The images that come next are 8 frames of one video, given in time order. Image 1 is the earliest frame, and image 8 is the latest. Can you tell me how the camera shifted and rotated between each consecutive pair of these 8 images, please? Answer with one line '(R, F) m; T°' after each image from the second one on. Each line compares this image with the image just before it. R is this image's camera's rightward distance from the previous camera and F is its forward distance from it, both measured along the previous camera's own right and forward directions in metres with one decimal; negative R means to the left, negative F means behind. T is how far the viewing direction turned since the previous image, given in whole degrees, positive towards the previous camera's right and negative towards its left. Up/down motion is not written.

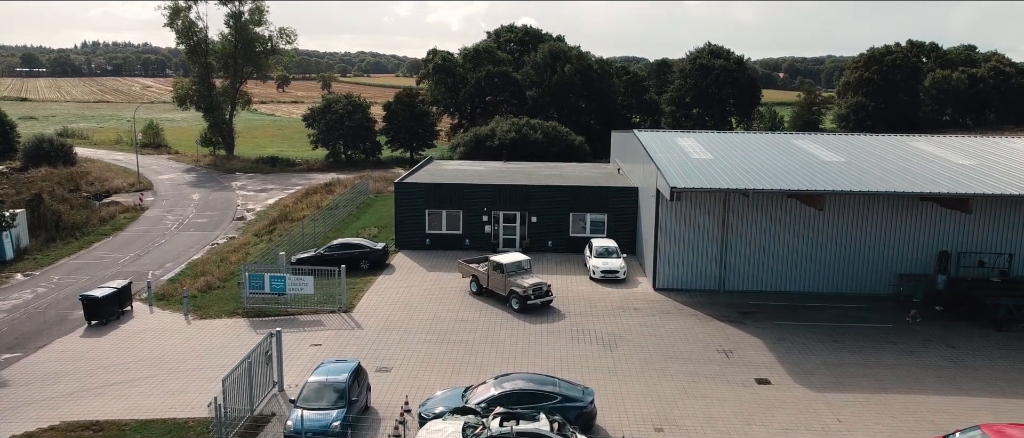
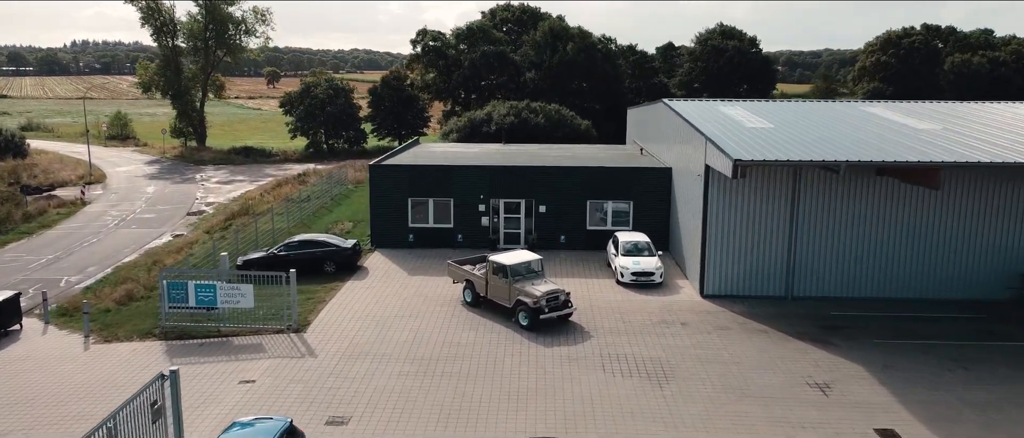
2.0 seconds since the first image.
(-0.2, +6.6) m; 0°
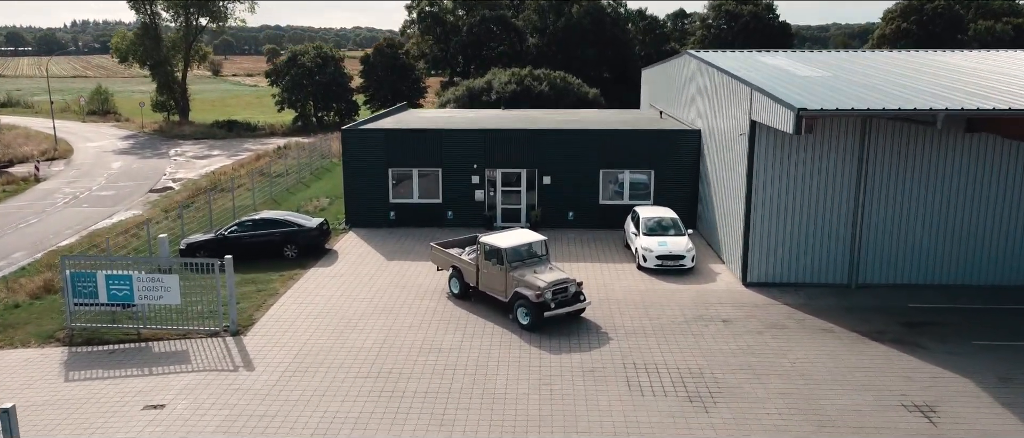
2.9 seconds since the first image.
(+0.2, +4.3) m; 0°
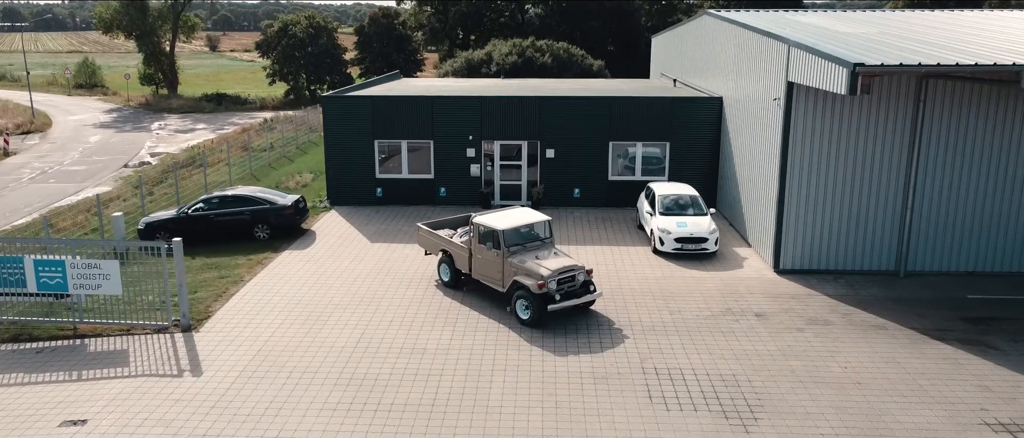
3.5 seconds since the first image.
(0.0, +2.3) m; 0°
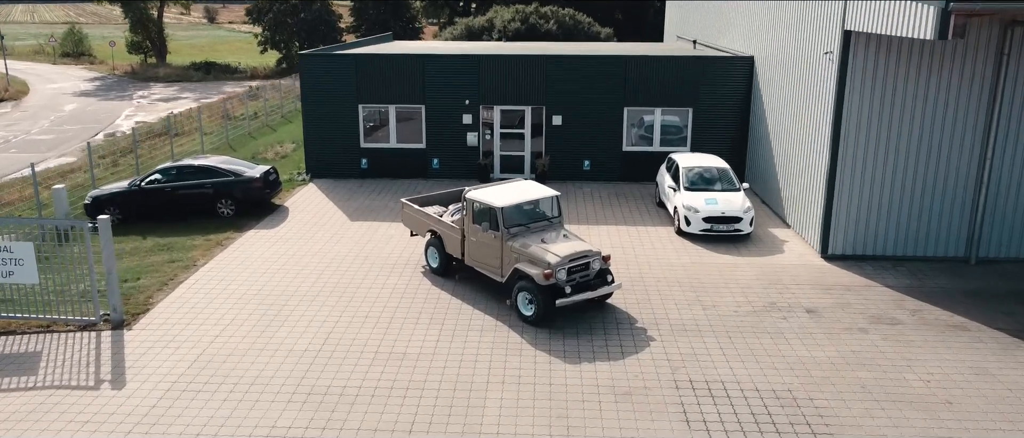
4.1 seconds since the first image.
(0.0, +2.4) m; 0°
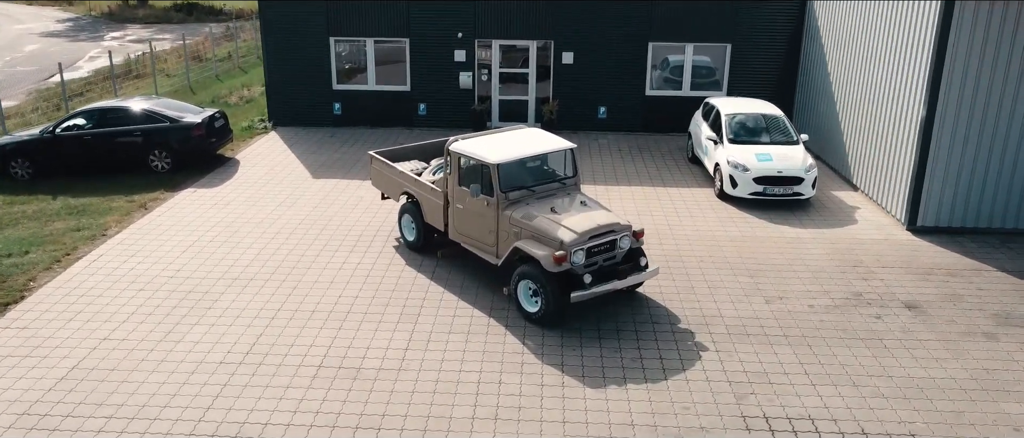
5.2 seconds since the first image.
(0.0, +3.0) m; 0°
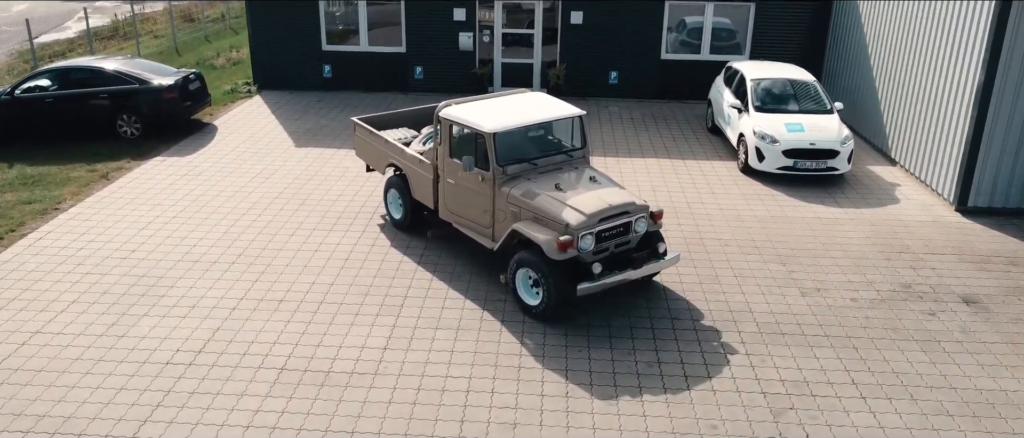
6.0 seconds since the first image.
(+0.1, +1.1) m; 0°
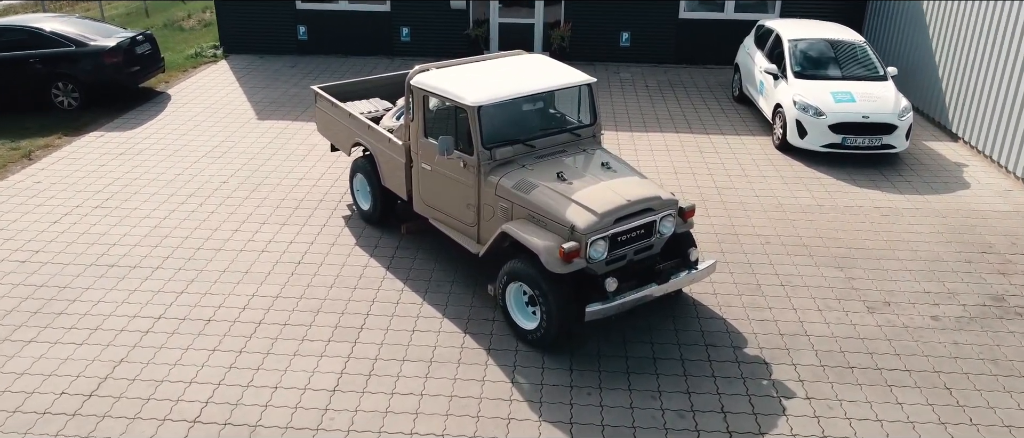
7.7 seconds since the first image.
(+0.1, +1.6) m; 0°
